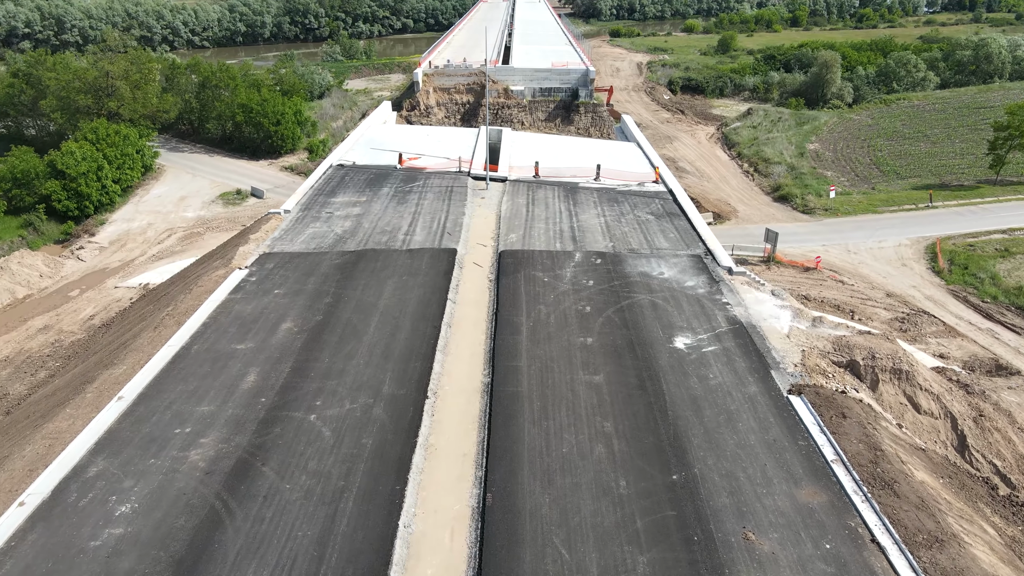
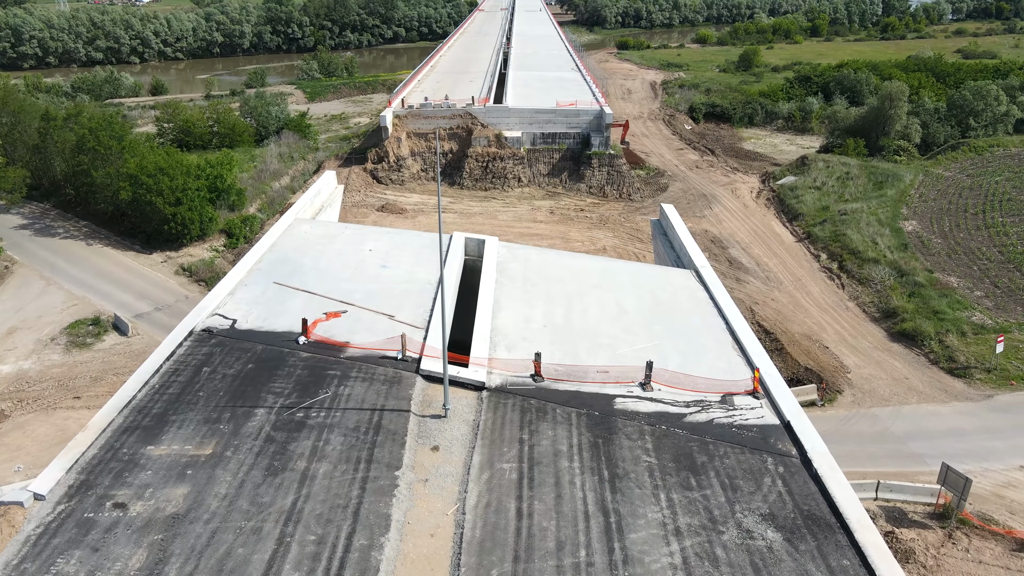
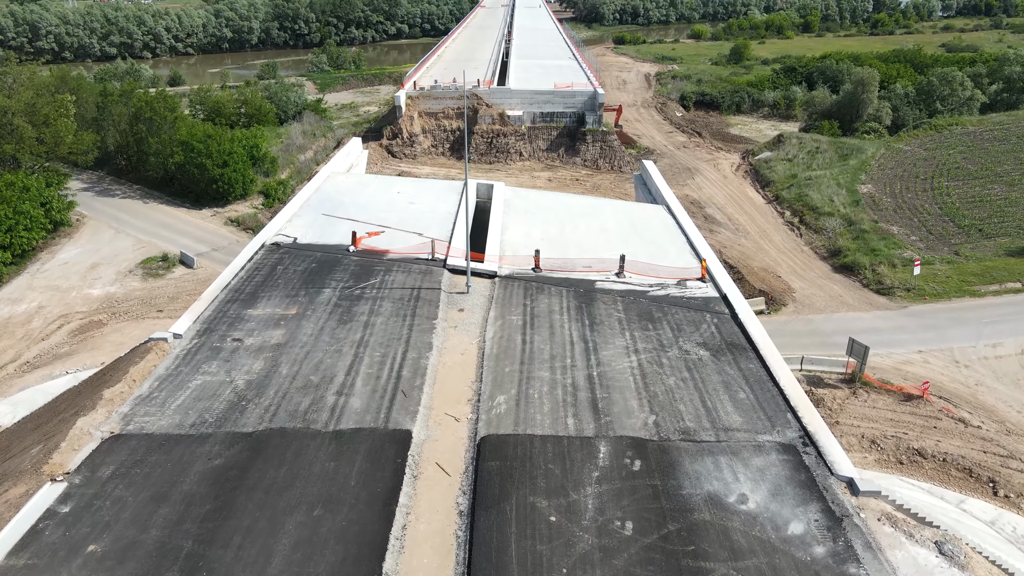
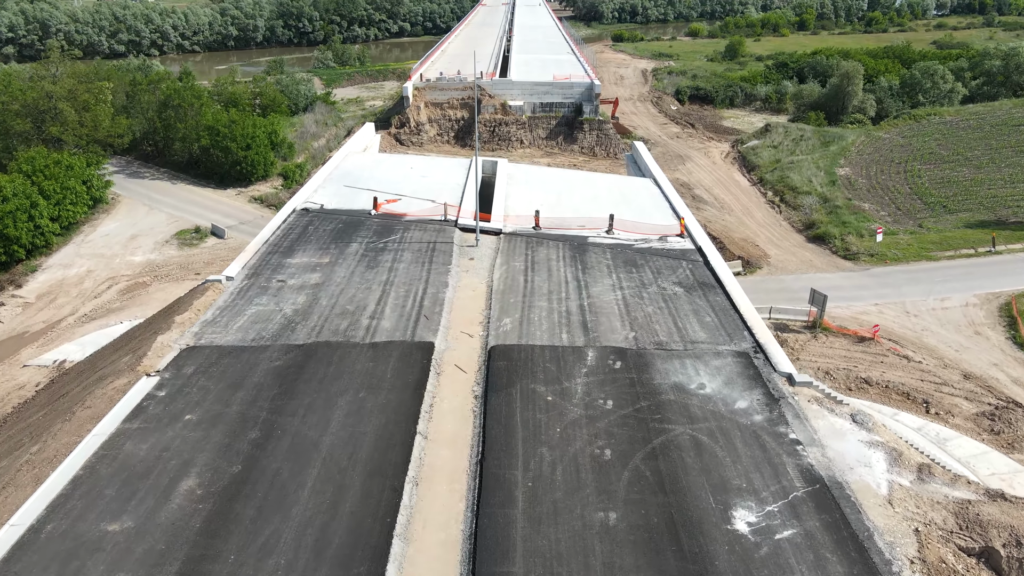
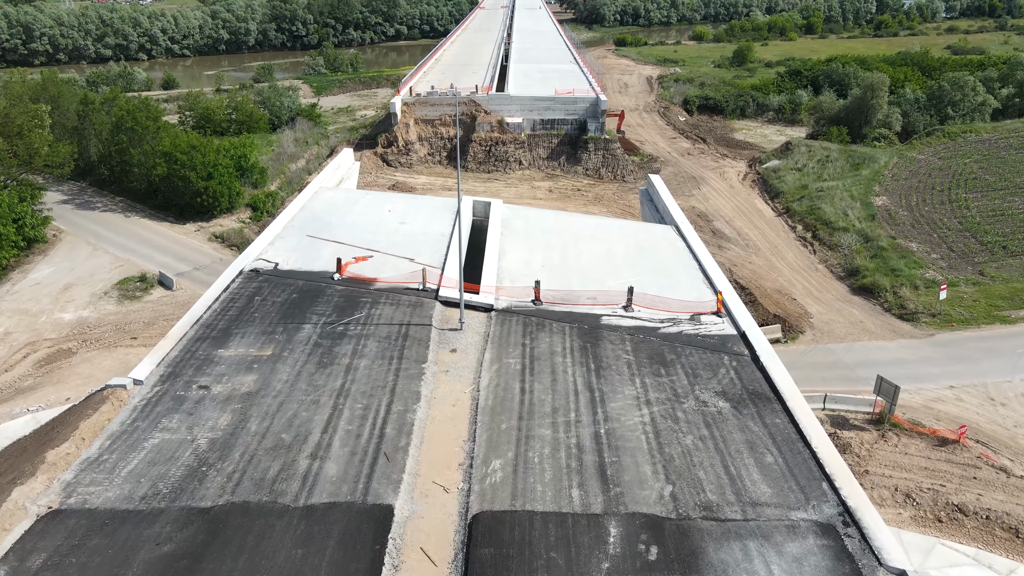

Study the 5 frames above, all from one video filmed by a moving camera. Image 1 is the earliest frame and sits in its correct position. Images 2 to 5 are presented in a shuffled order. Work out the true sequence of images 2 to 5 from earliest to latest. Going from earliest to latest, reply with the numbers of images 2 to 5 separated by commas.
4, 3, 5, 2
